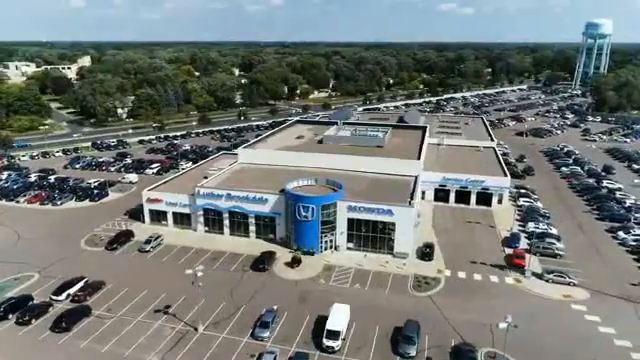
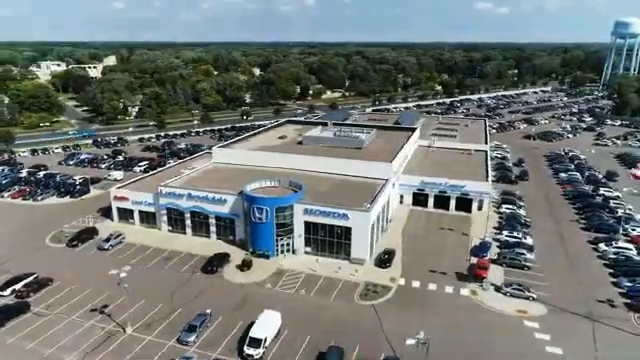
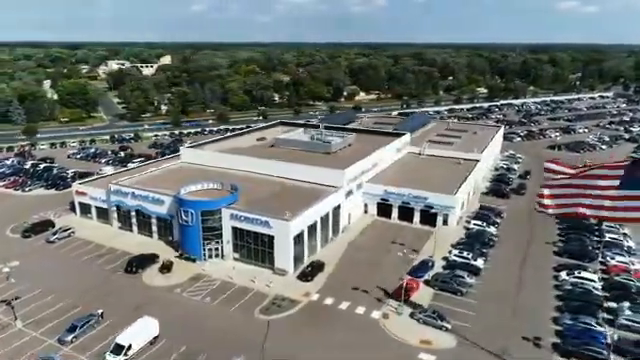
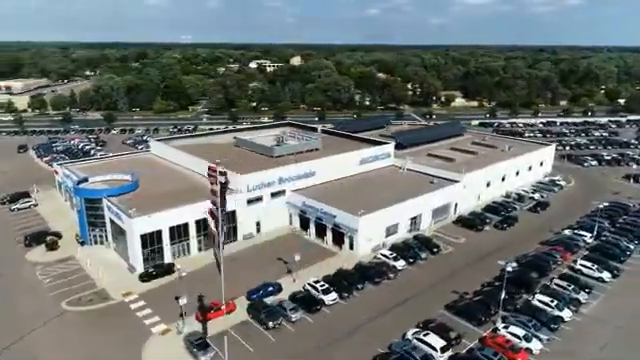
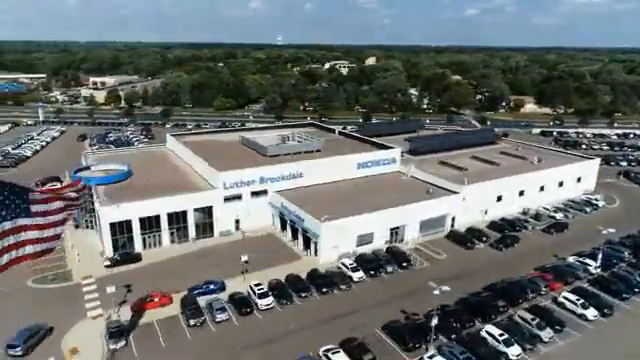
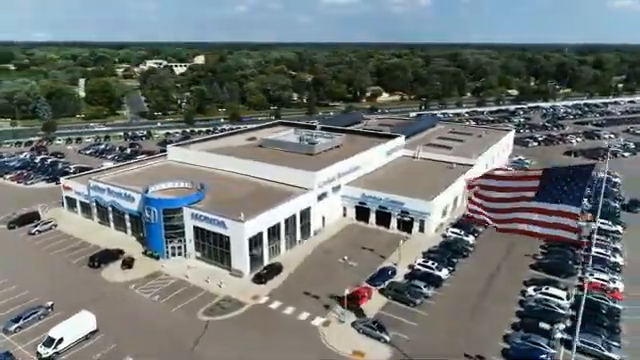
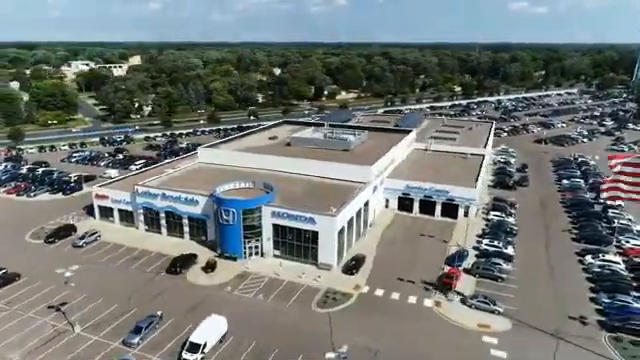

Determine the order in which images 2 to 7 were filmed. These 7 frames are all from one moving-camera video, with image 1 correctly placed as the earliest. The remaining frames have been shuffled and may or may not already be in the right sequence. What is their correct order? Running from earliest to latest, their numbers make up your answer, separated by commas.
2, 7, 3, 6, 4, 5
